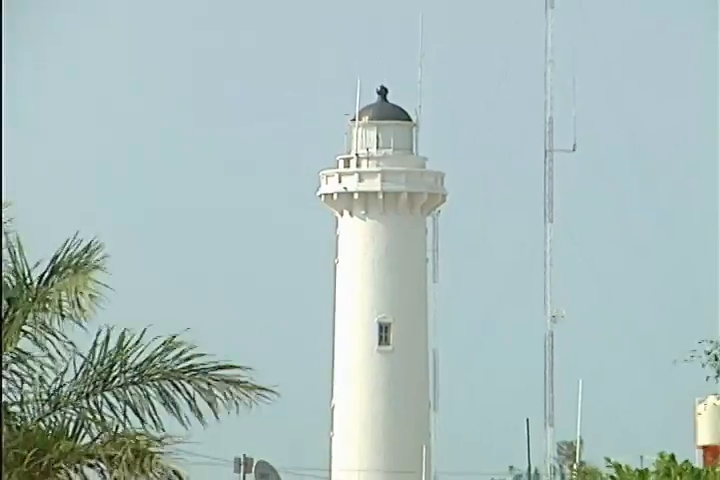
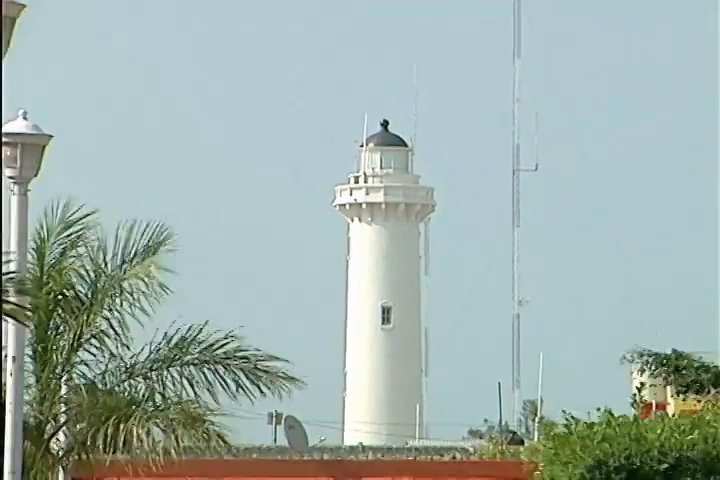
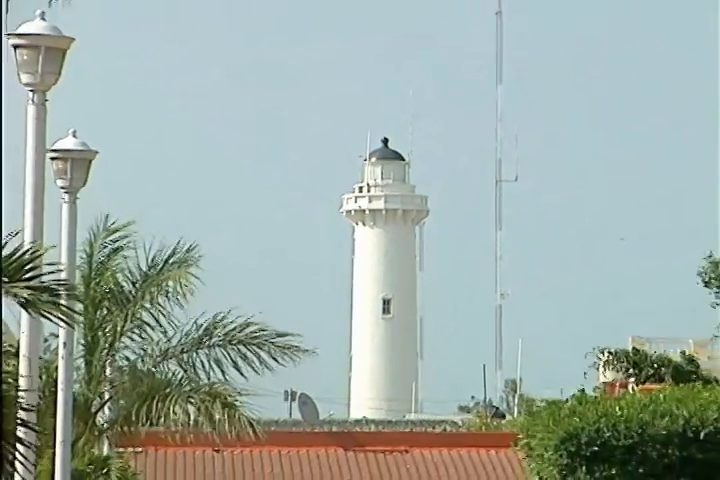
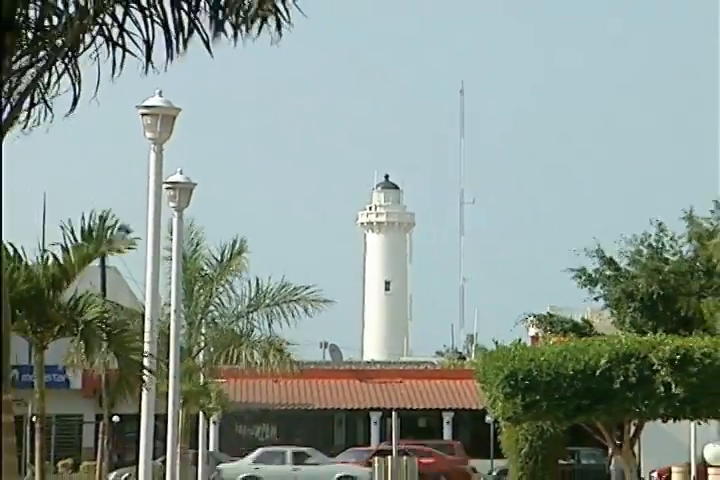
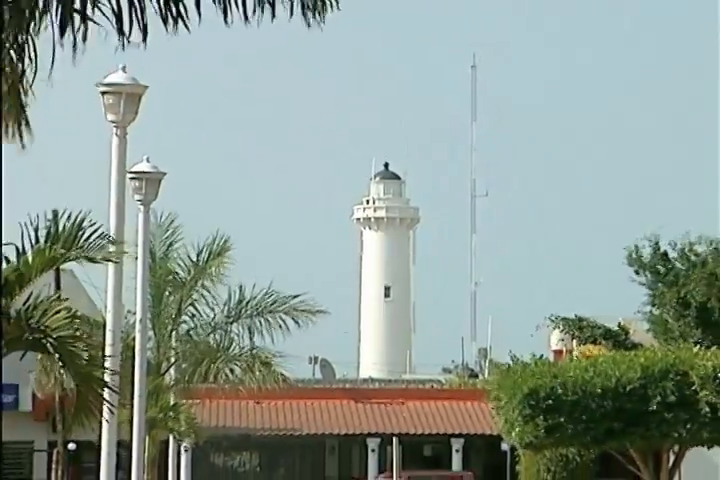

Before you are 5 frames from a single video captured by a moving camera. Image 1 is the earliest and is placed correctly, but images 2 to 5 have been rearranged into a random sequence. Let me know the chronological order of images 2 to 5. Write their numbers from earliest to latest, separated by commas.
2, 3, 5, 4
